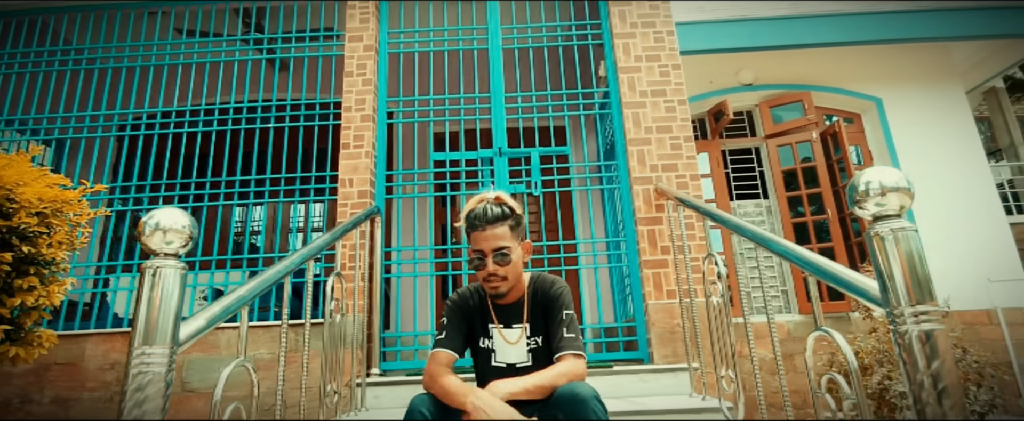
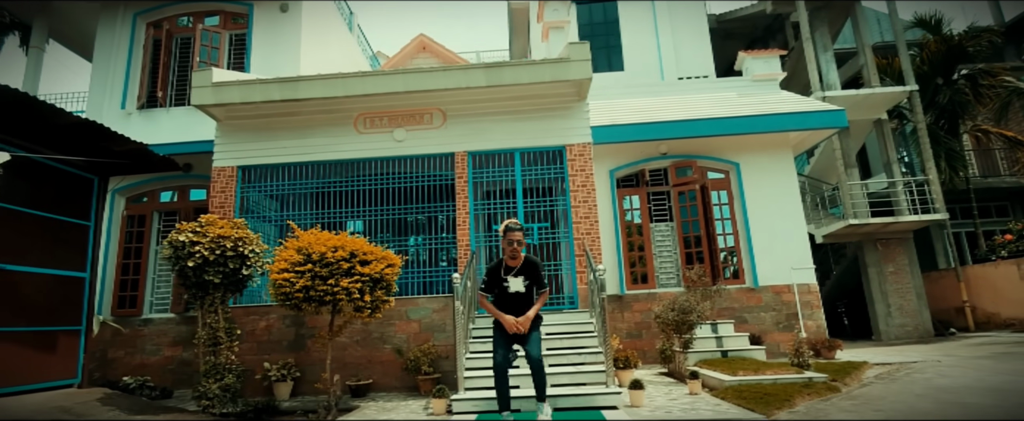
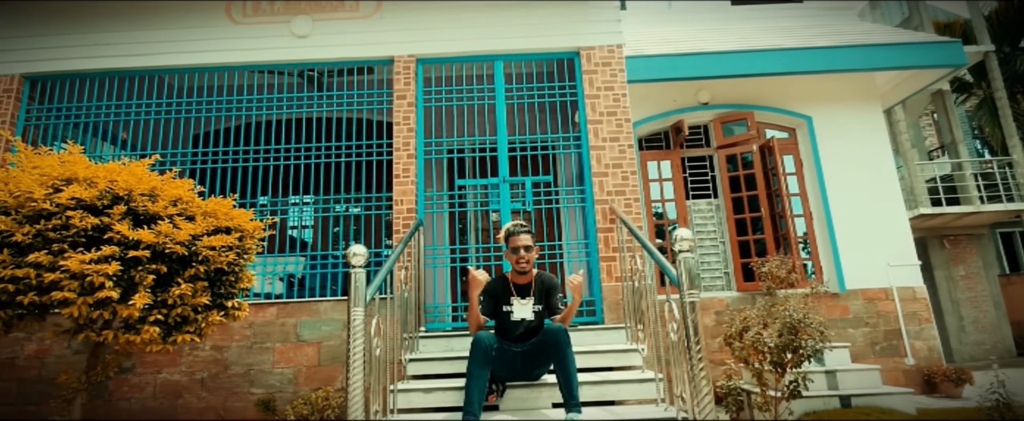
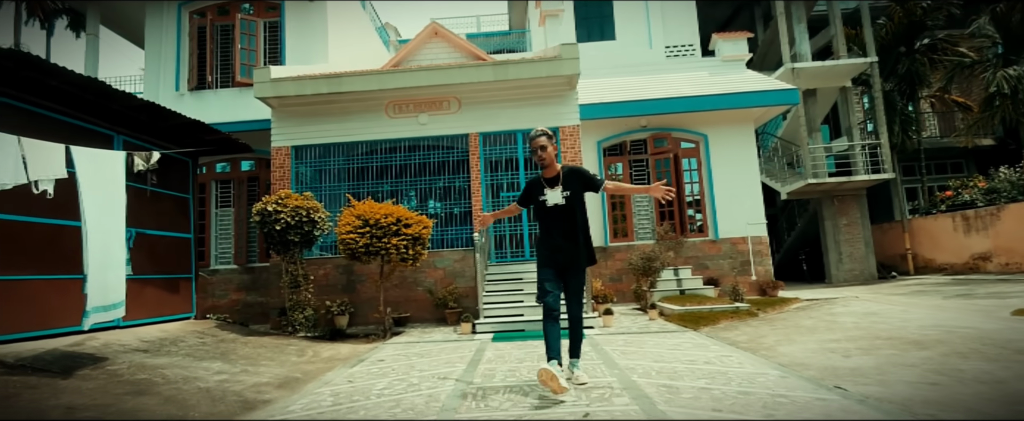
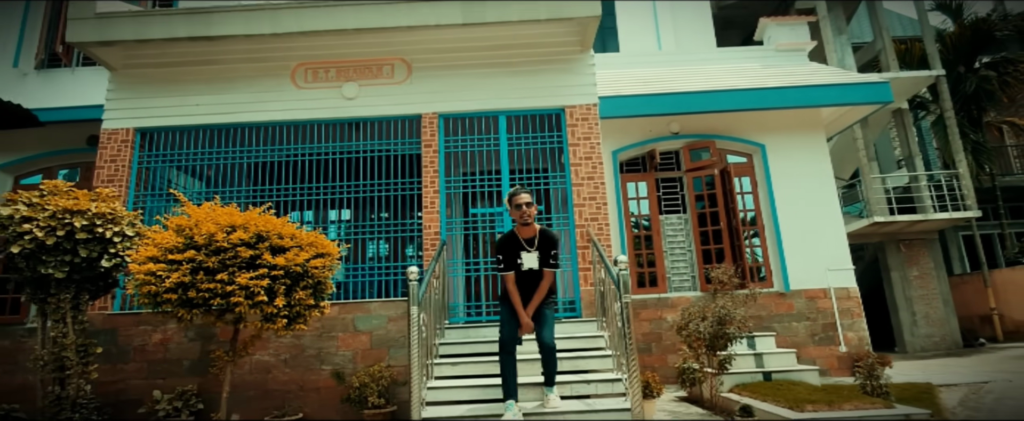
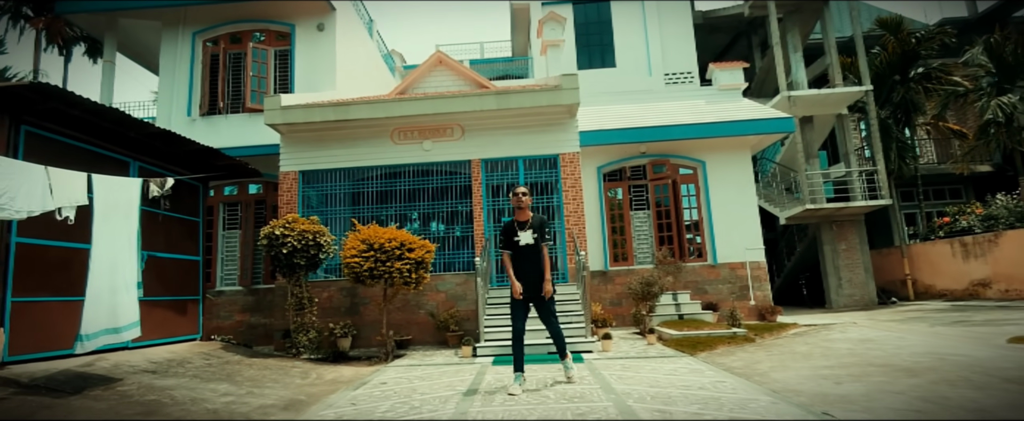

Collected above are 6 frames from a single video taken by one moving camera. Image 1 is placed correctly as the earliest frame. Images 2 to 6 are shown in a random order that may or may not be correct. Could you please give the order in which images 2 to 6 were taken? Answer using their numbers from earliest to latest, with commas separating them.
3, 5, 2, 6, 4
